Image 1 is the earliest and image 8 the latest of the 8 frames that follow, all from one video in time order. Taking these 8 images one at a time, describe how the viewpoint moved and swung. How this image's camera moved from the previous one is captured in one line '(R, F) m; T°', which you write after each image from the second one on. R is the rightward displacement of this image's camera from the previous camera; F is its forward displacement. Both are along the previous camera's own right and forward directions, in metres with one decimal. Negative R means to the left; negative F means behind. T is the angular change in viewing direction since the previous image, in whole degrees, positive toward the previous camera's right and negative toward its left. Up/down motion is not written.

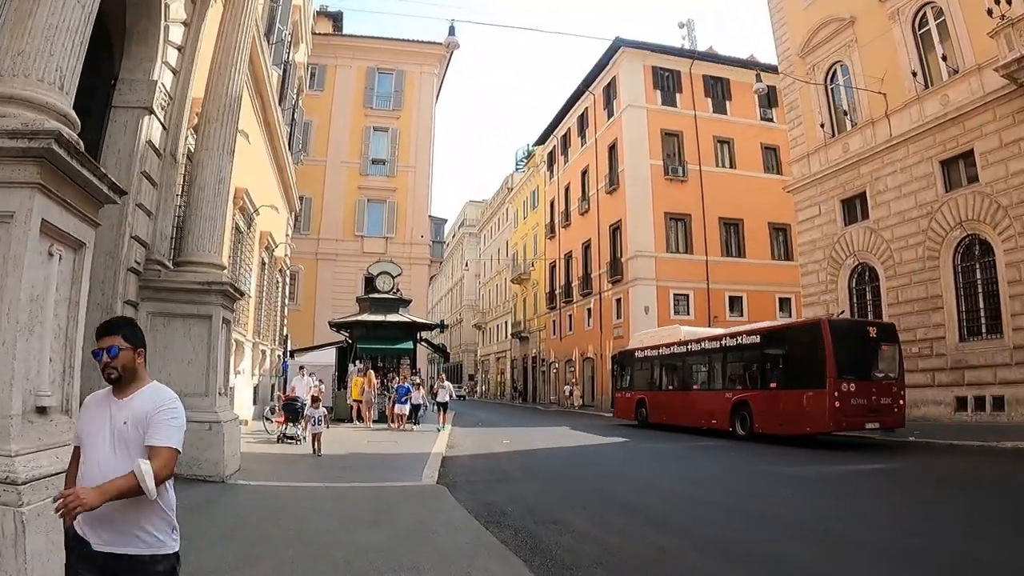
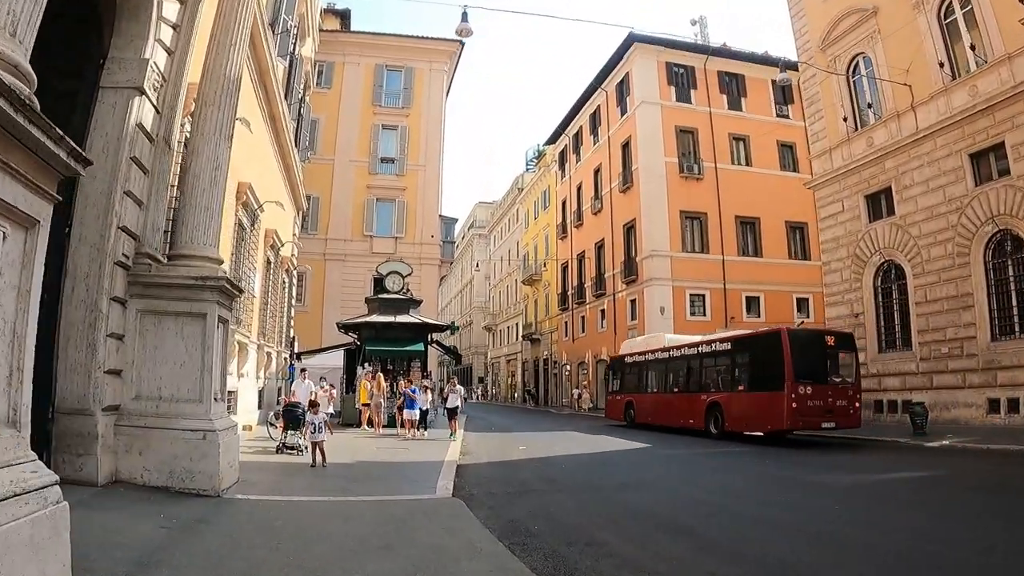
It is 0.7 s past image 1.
(-0.1, +0.7) m; -1°
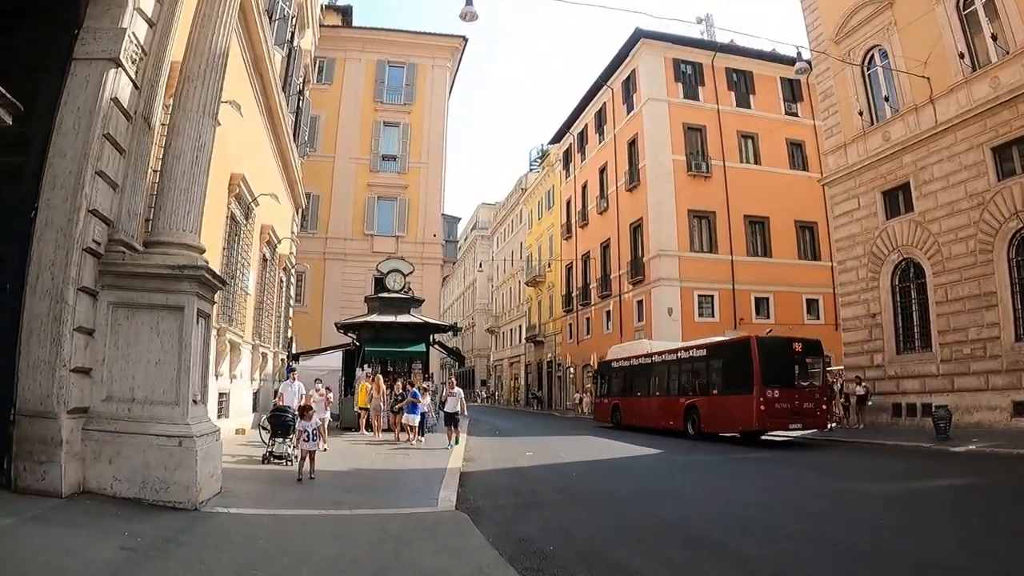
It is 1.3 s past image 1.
(-0.1, +0.7) m; 0°
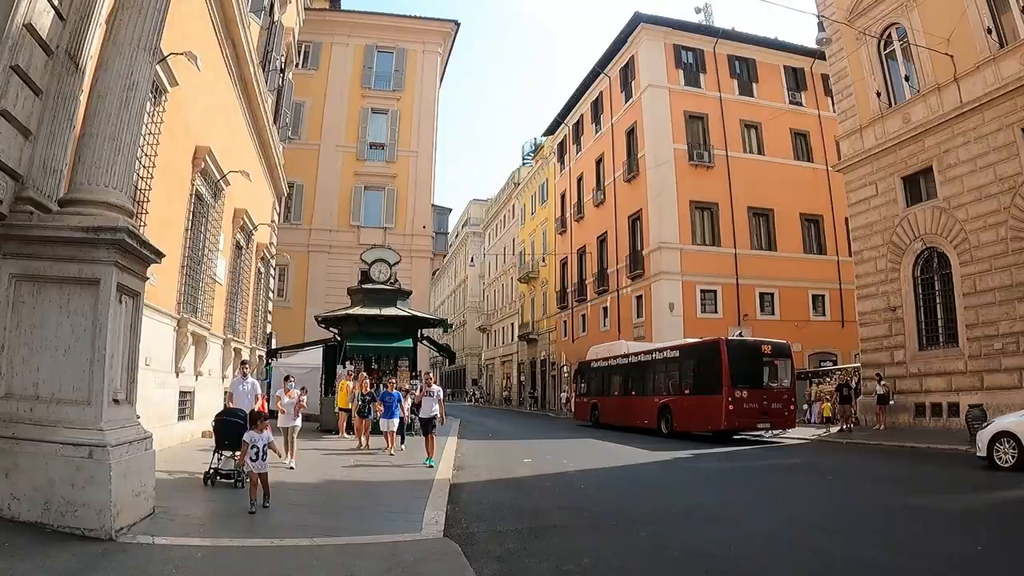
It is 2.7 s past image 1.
(-0.1, +1.4) m; +1°
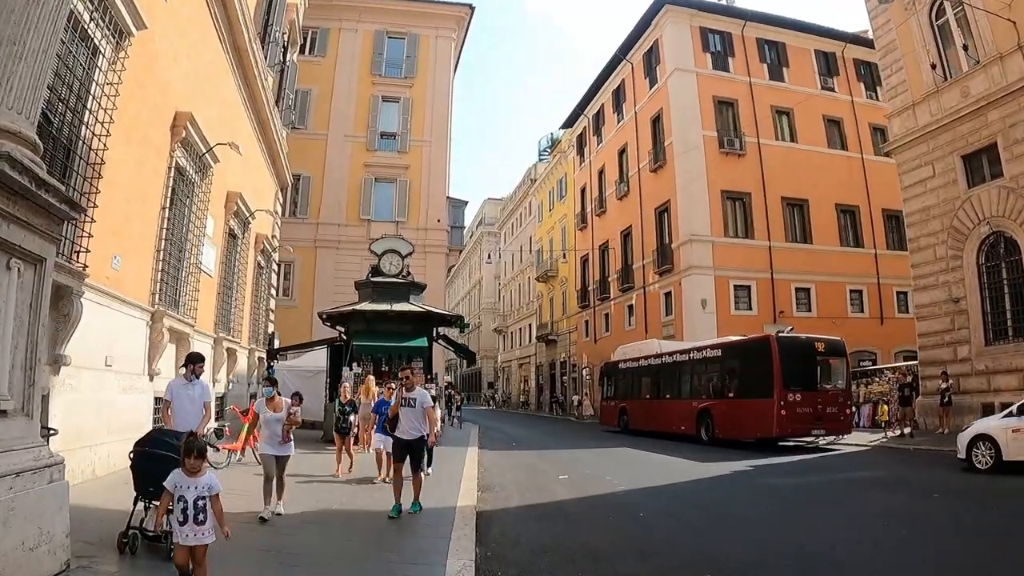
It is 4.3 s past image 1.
(-0.3, +1.7) m; -1°
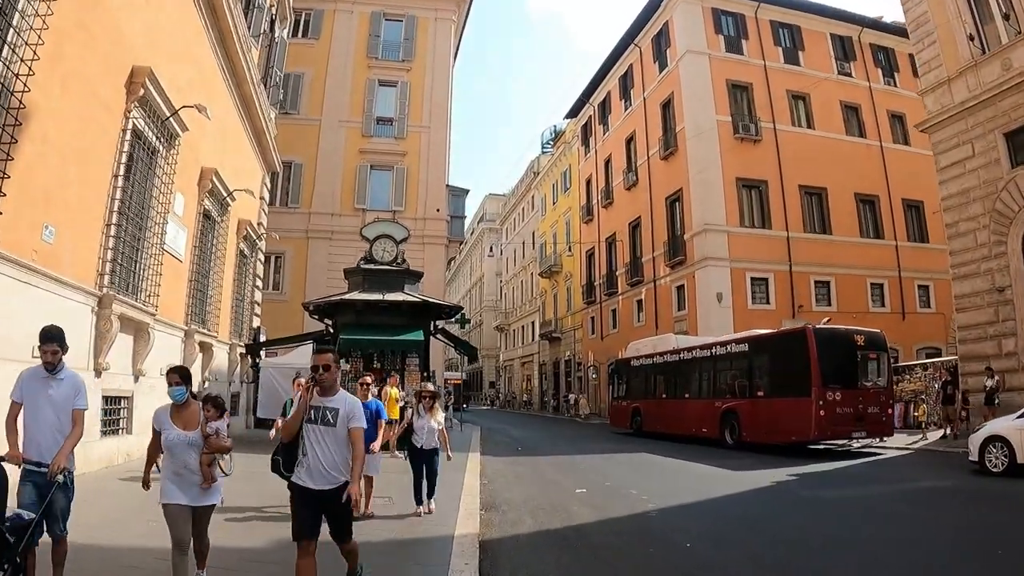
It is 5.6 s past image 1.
(-0.1, +1.4) m; 0°
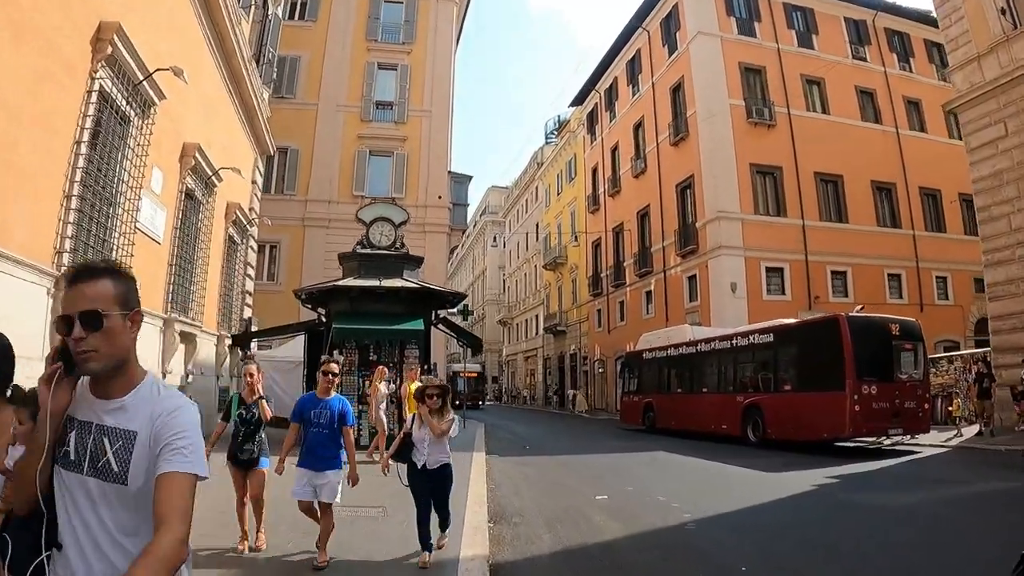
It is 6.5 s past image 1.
(-0.1, +1.0) m; 0°
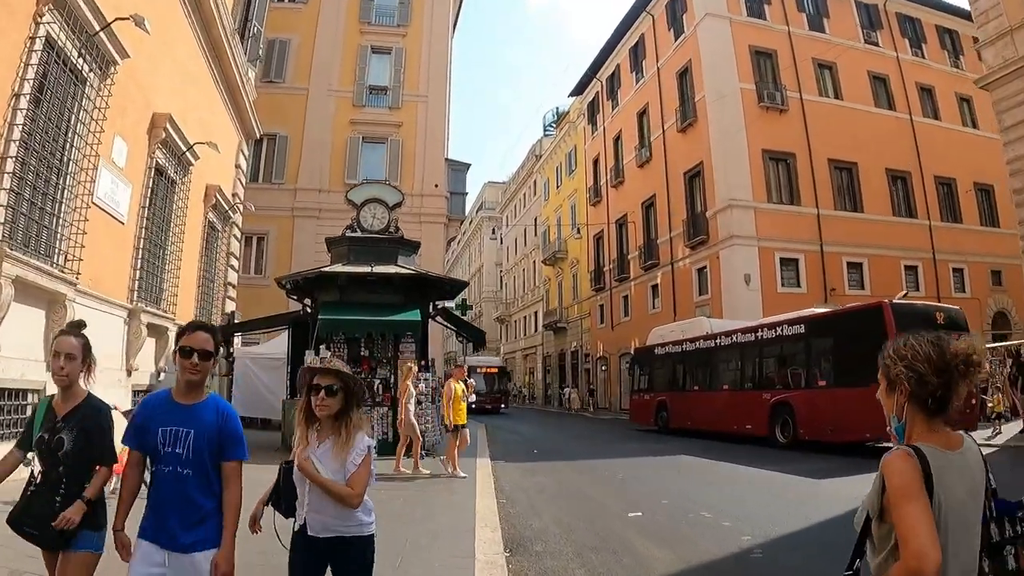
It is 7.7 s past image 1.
(-0.2, +1.1) m; 0°
